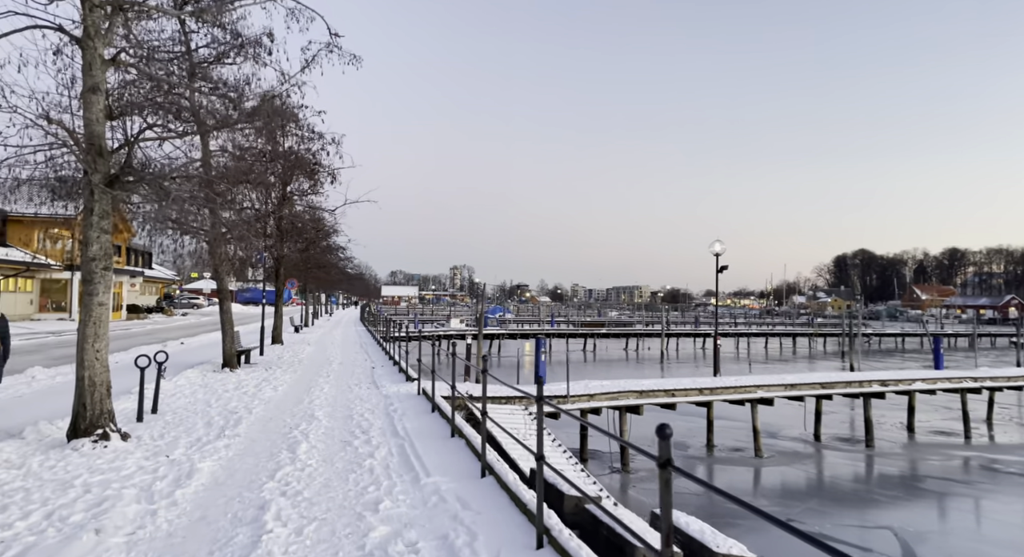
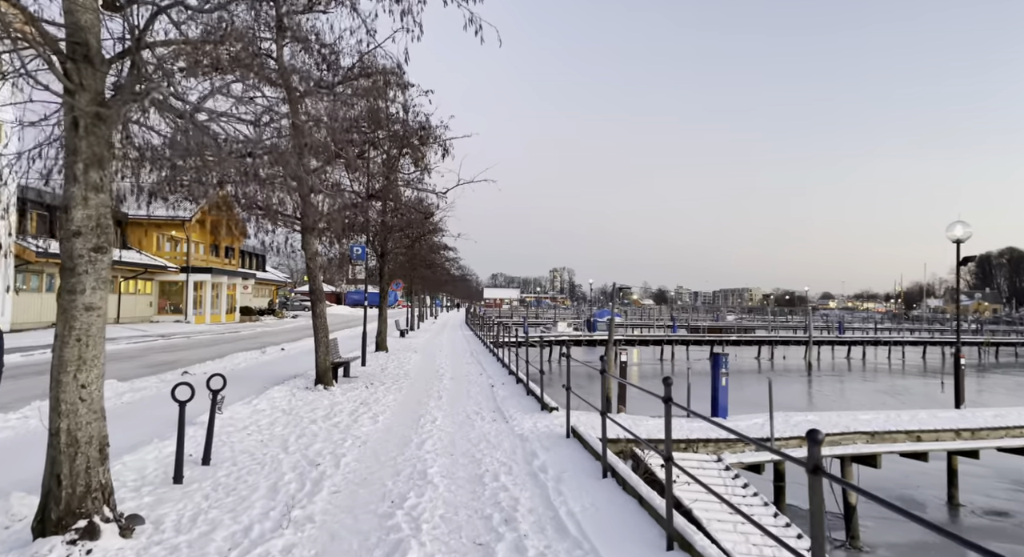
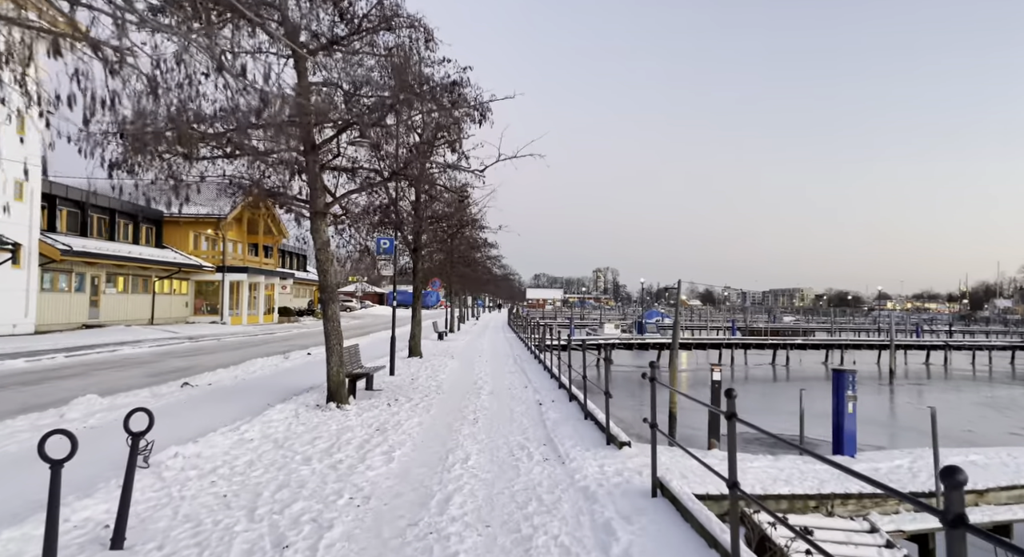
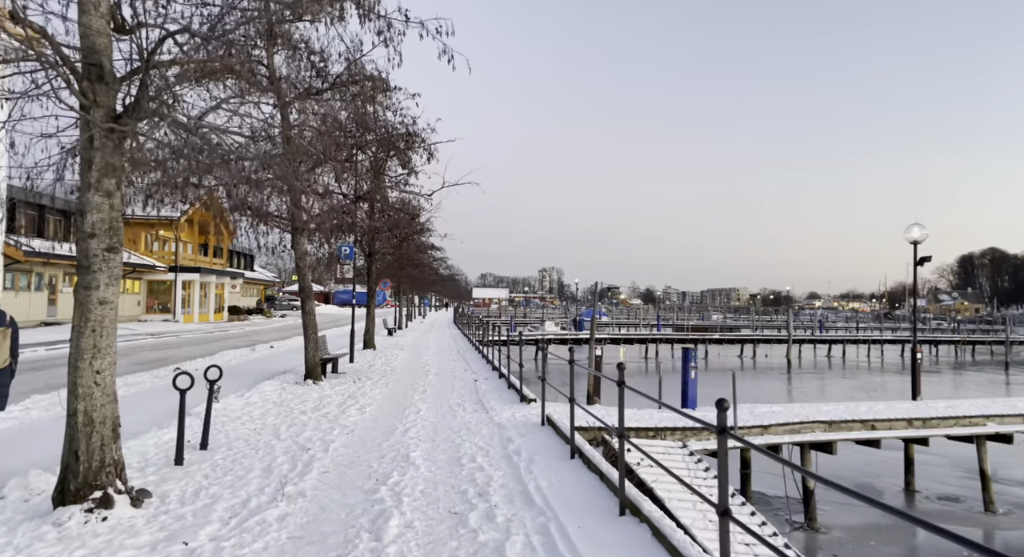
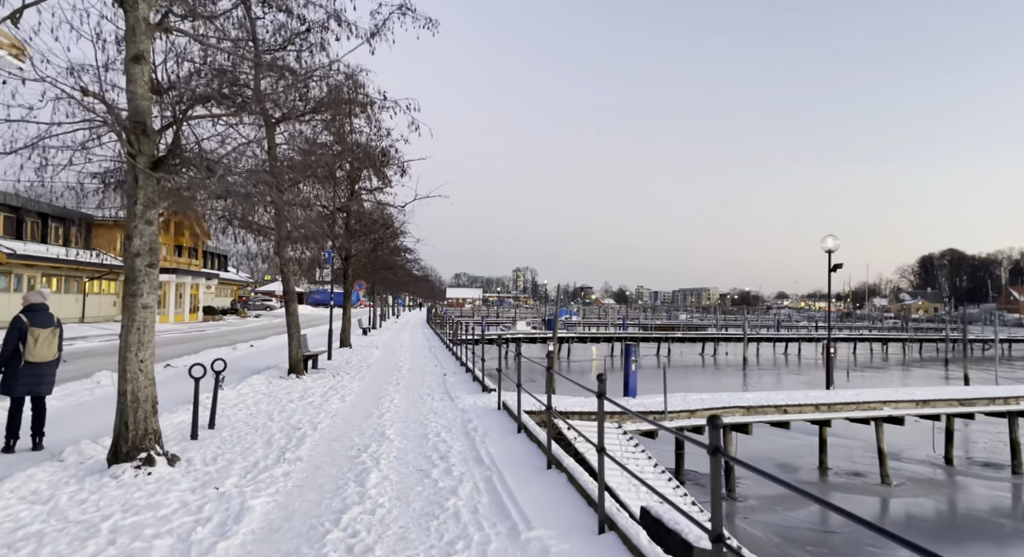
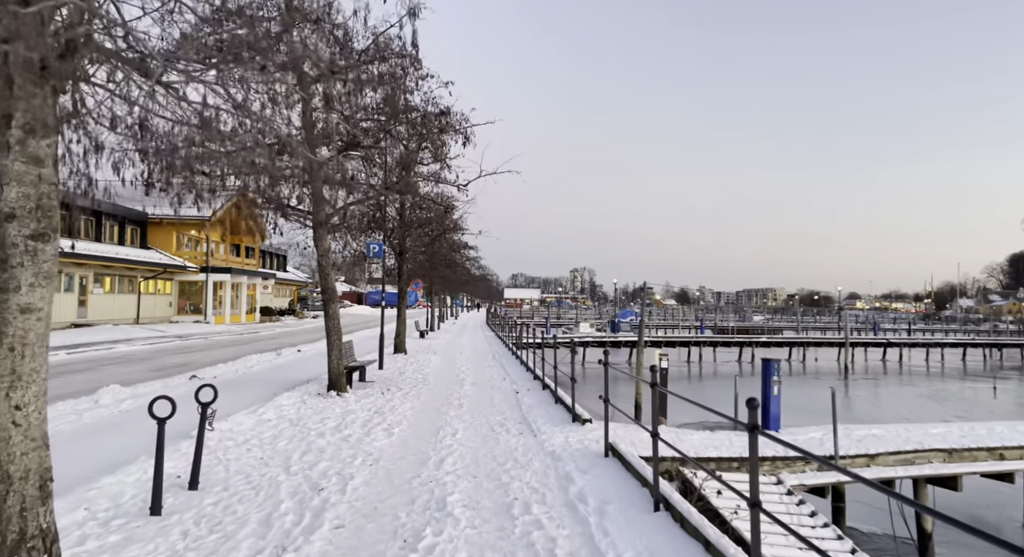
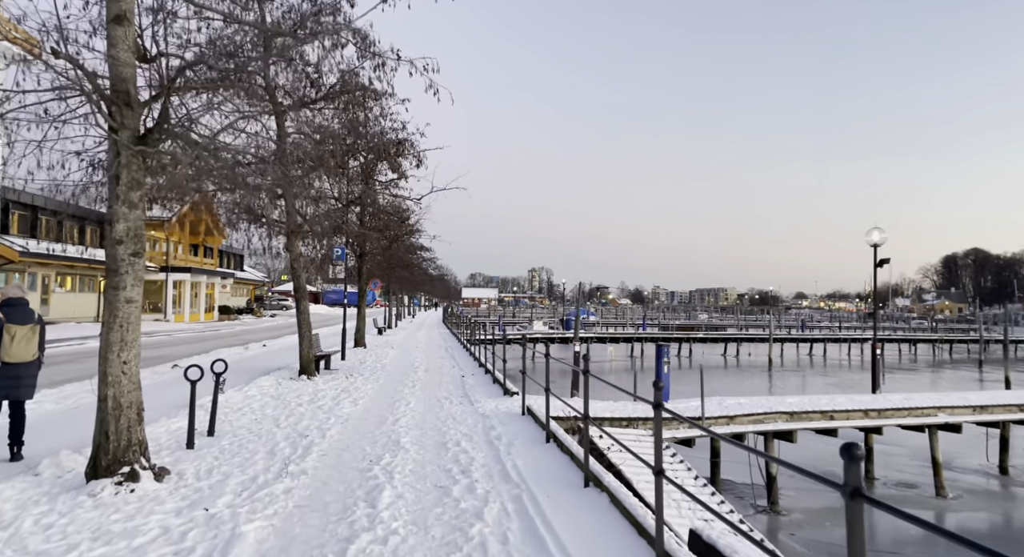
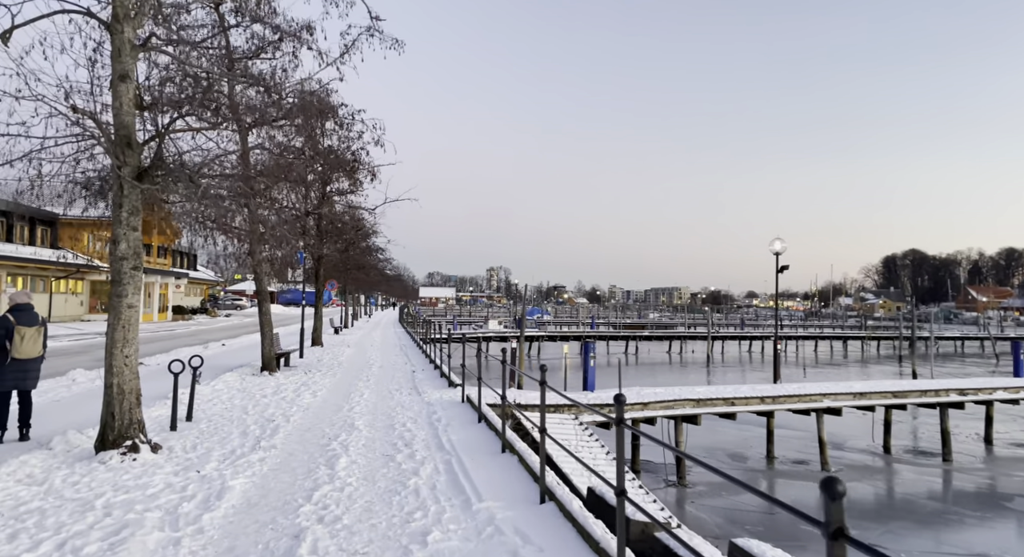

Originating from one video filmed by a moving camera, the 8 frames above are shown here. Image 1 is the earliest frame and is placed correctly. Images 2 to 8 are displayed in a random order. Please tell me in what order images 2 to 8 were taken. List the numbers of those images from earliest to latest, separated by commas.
8, 5, 7, 4, 2, 6, 3
